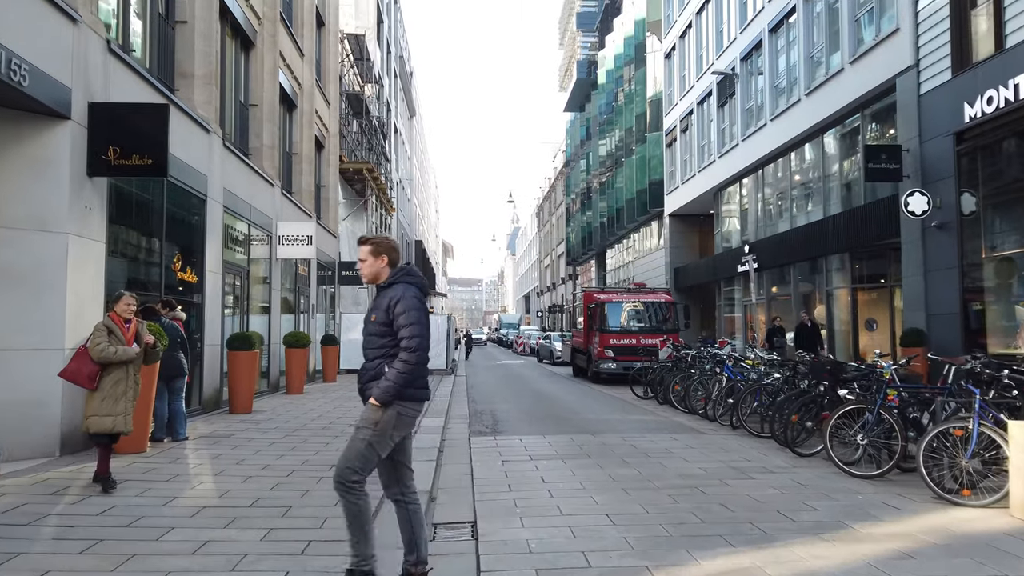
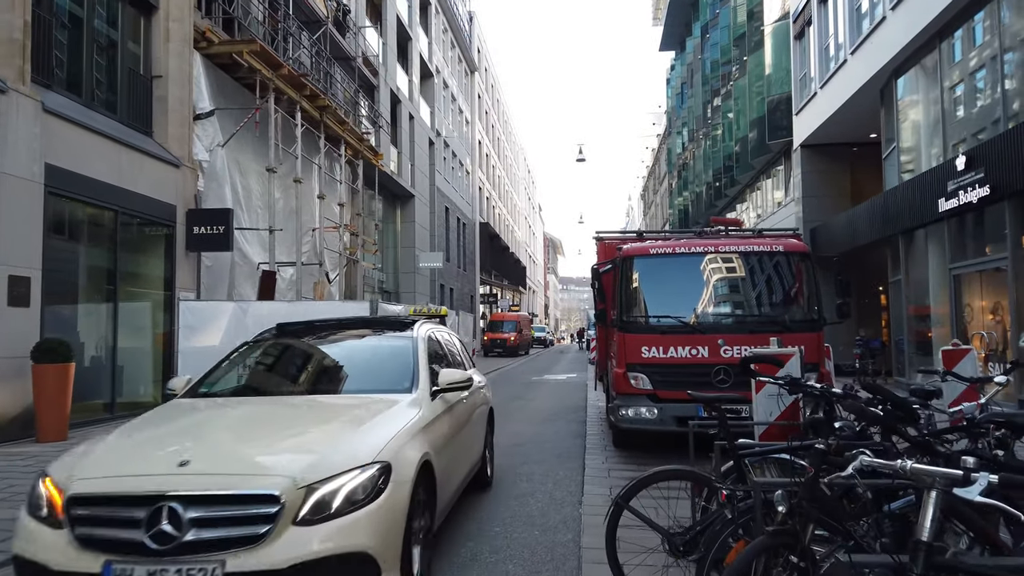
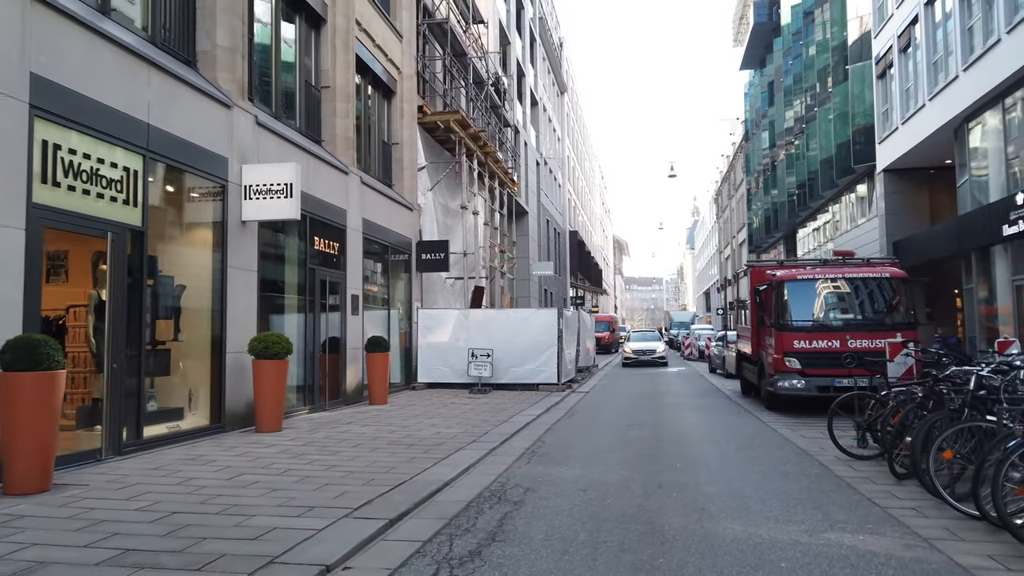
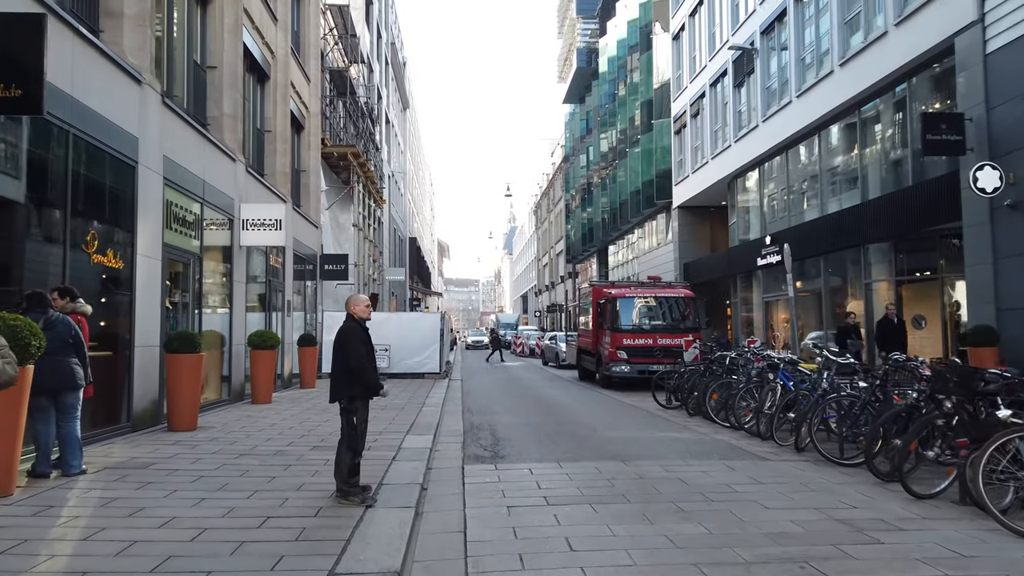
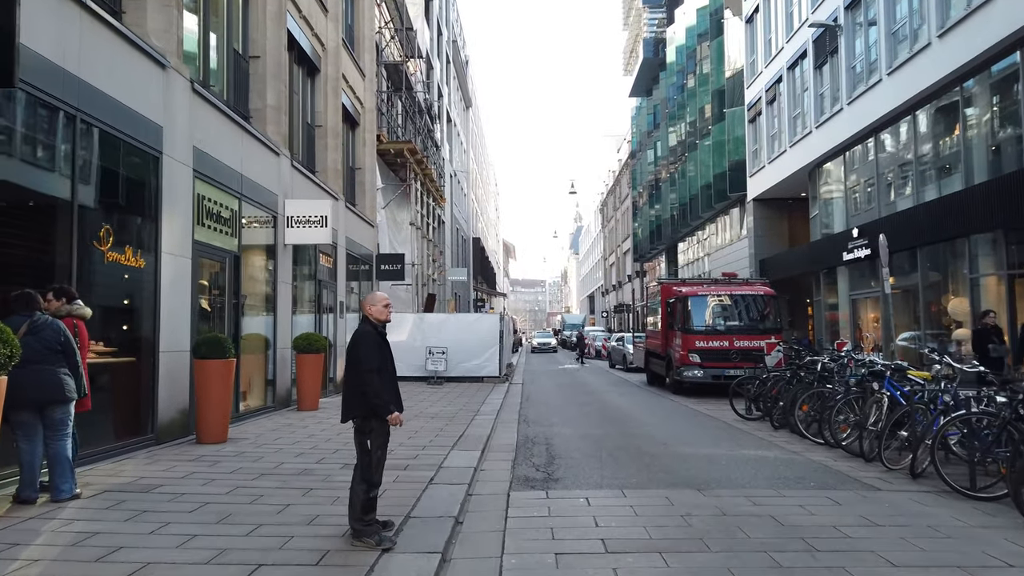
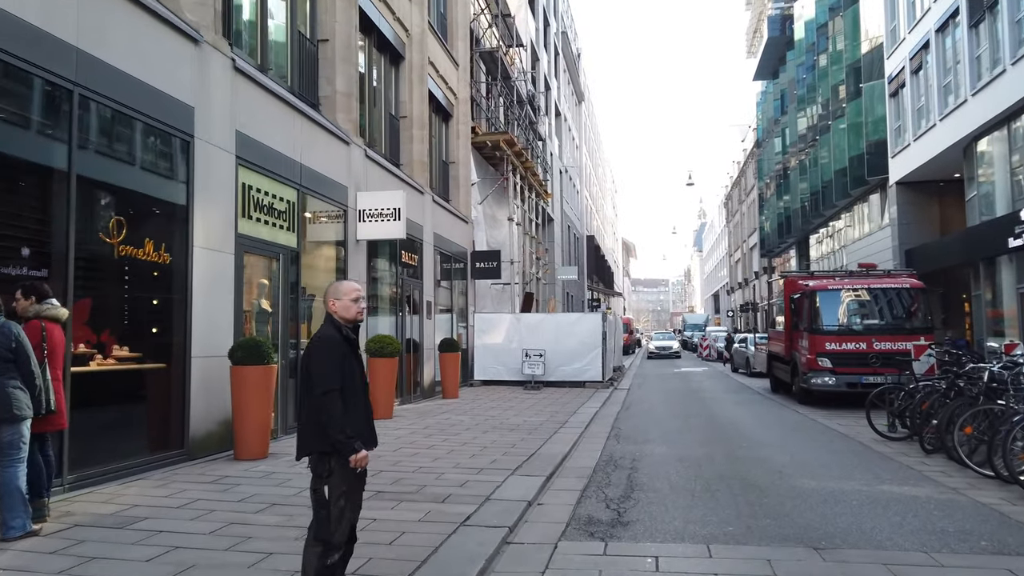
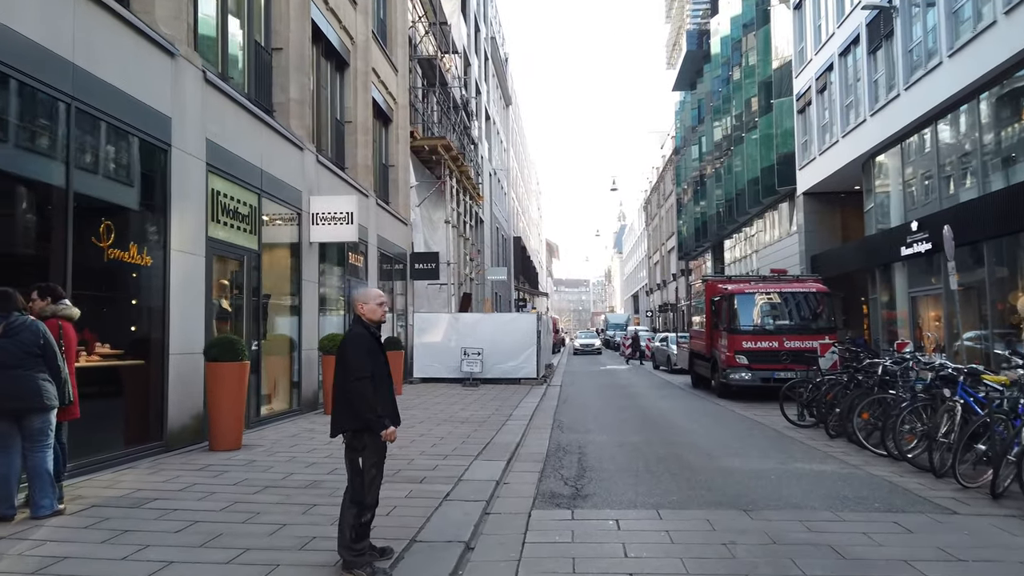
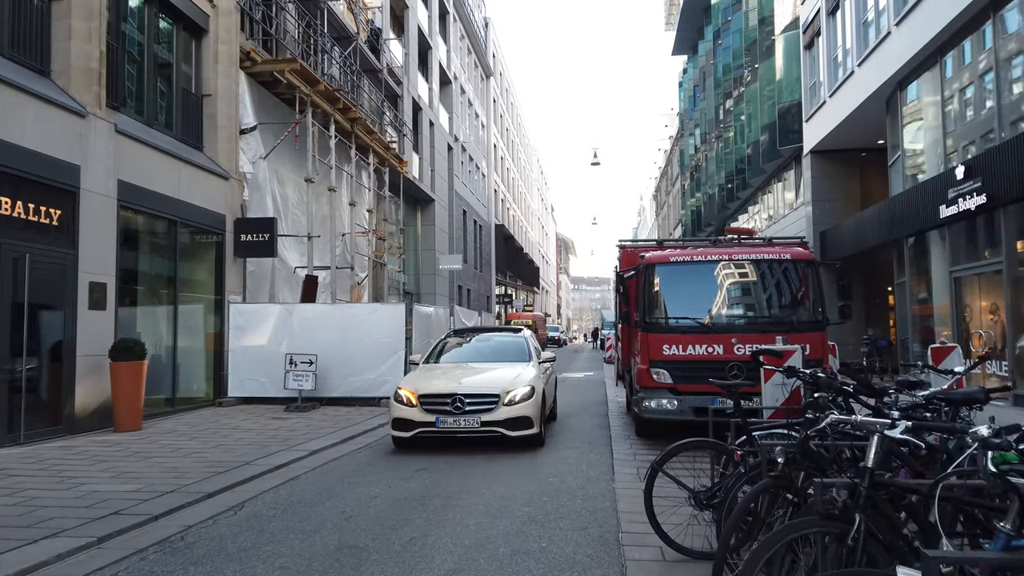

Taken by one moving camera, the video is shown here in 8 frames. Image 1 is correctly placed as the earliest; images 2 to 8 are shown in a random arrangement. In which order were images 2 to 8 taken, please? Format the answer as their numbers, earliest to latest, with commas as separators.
4, 5, 7, 6, 3, 8, 2
